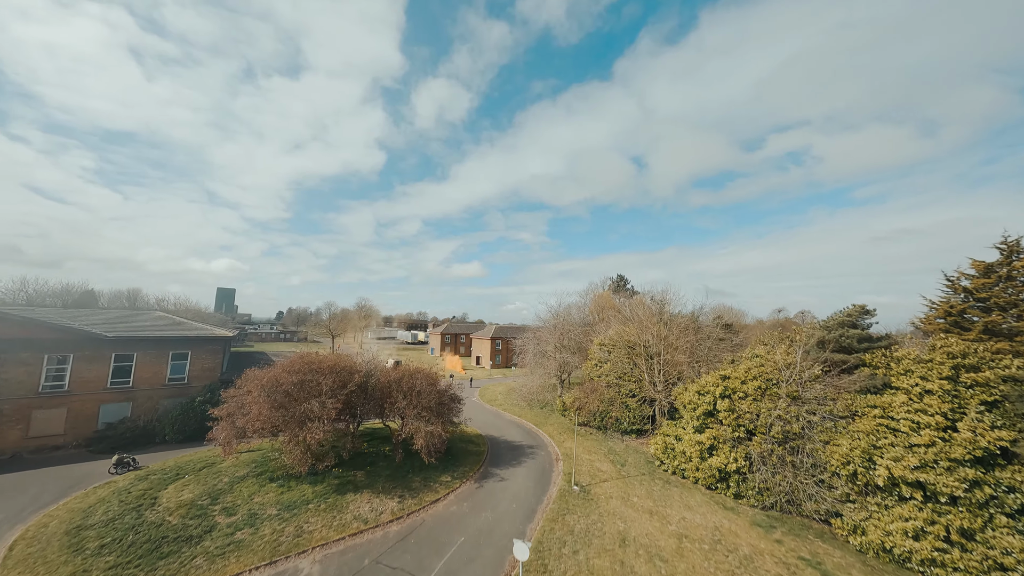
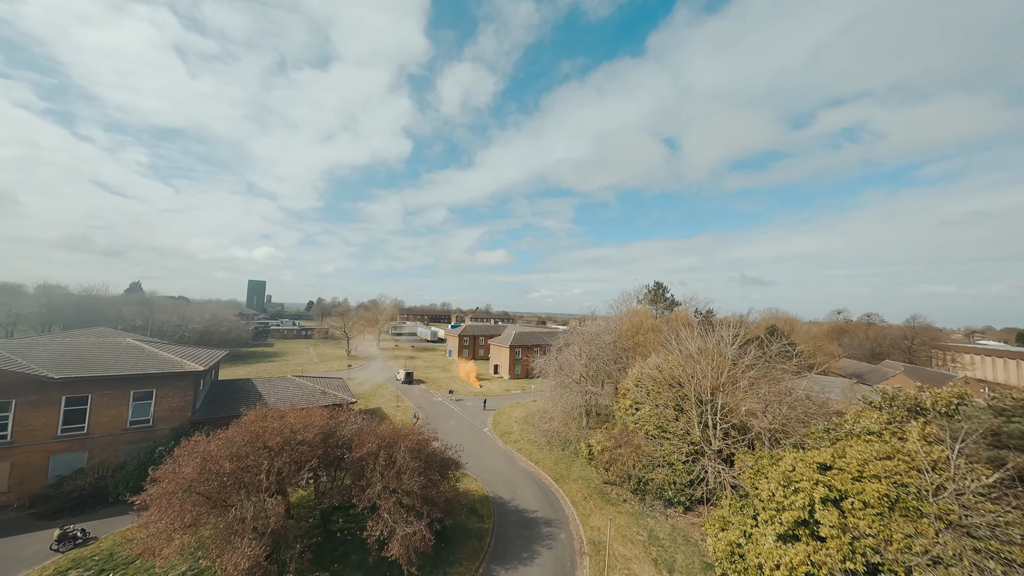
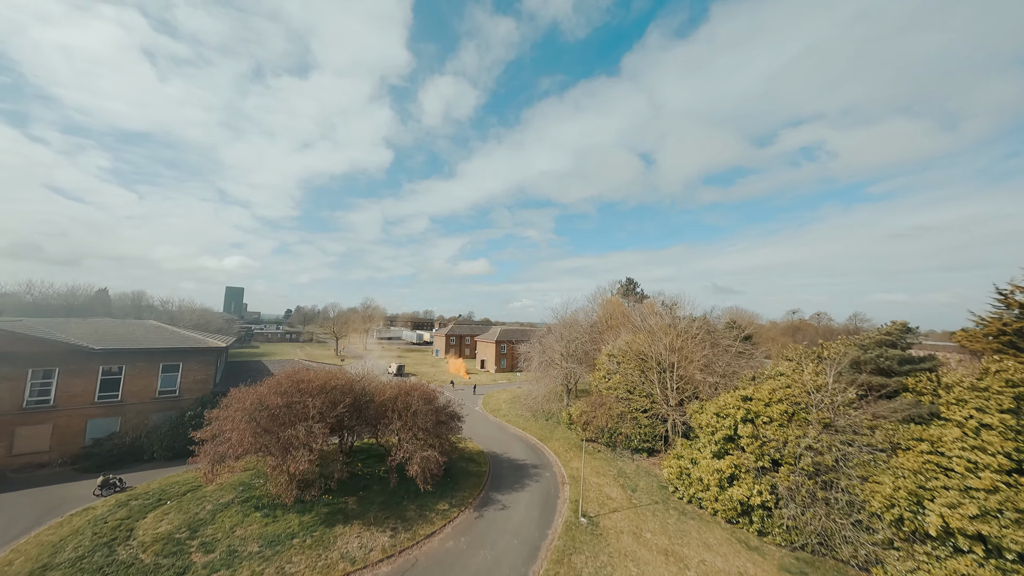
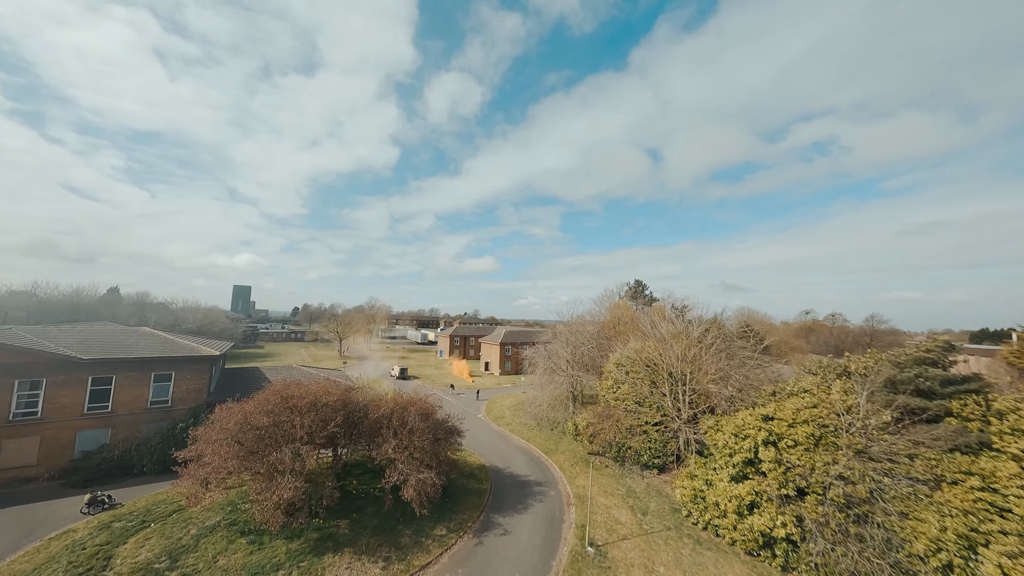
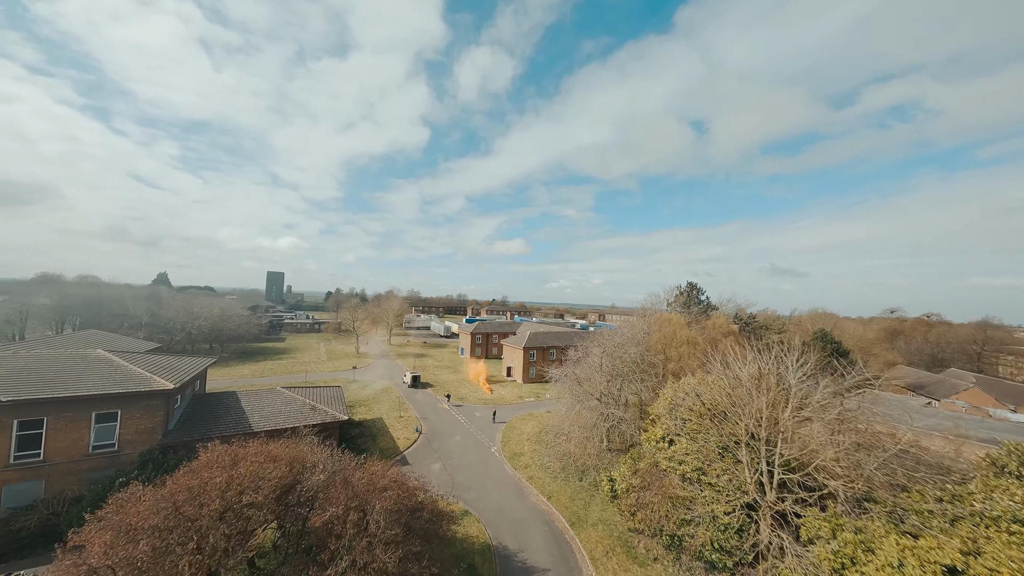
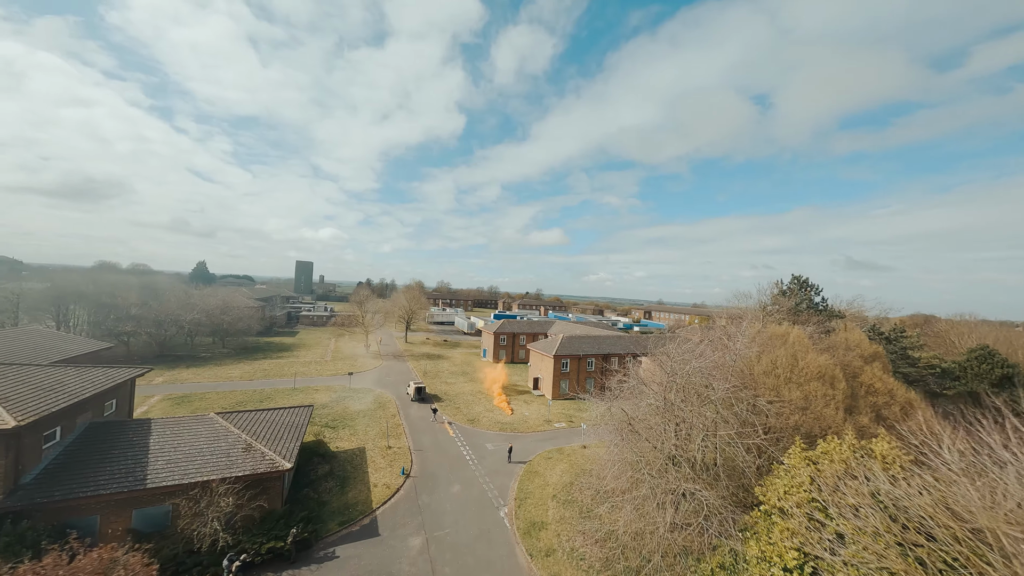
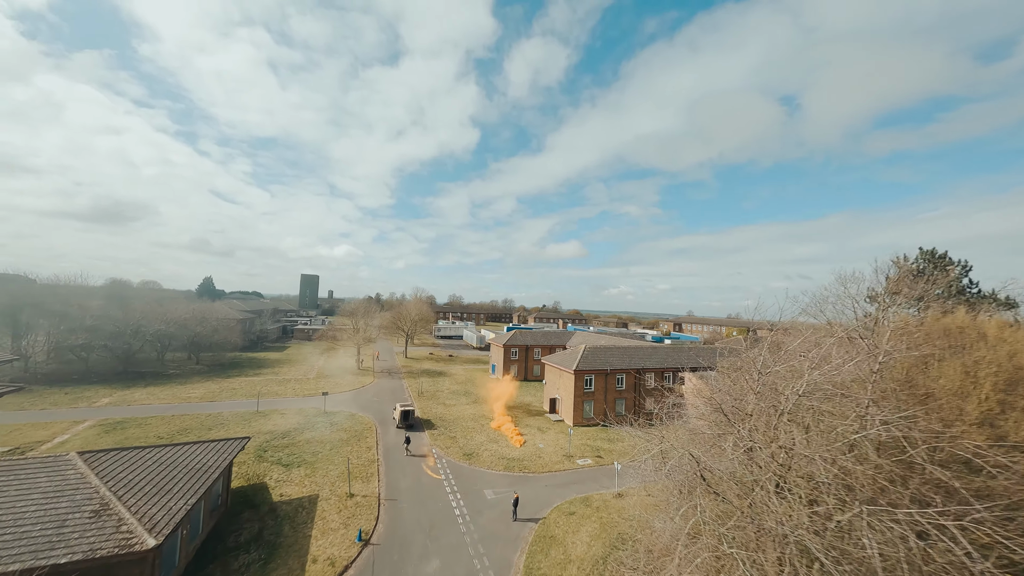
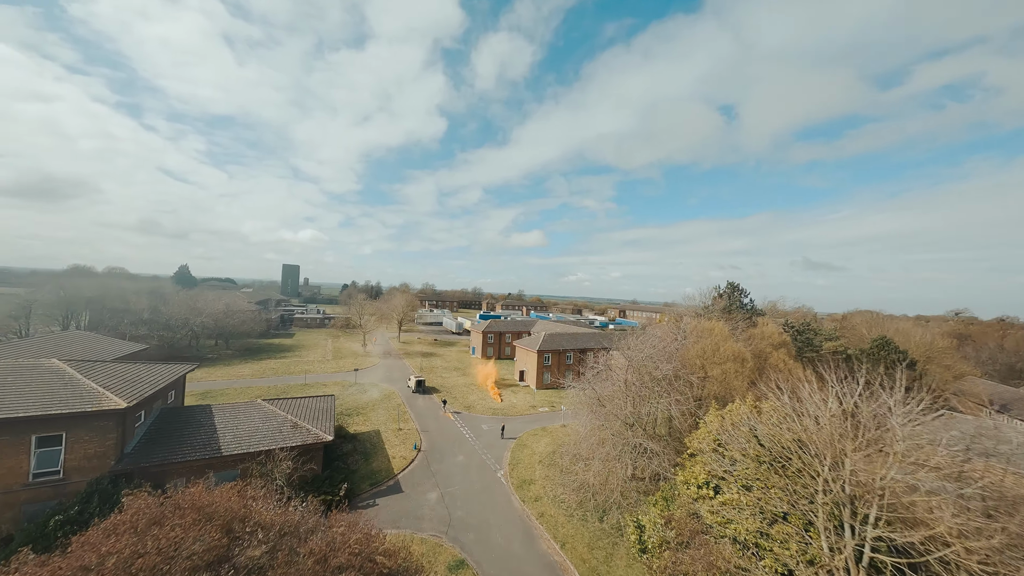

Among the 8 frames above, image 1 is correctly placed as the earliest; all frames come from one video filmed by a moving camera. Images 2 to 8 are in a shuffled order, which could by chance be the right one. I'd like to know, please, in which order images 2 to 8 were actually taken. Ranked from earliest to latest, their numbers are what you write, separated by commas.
3, 4, 2, 5, 8, 6, 7
